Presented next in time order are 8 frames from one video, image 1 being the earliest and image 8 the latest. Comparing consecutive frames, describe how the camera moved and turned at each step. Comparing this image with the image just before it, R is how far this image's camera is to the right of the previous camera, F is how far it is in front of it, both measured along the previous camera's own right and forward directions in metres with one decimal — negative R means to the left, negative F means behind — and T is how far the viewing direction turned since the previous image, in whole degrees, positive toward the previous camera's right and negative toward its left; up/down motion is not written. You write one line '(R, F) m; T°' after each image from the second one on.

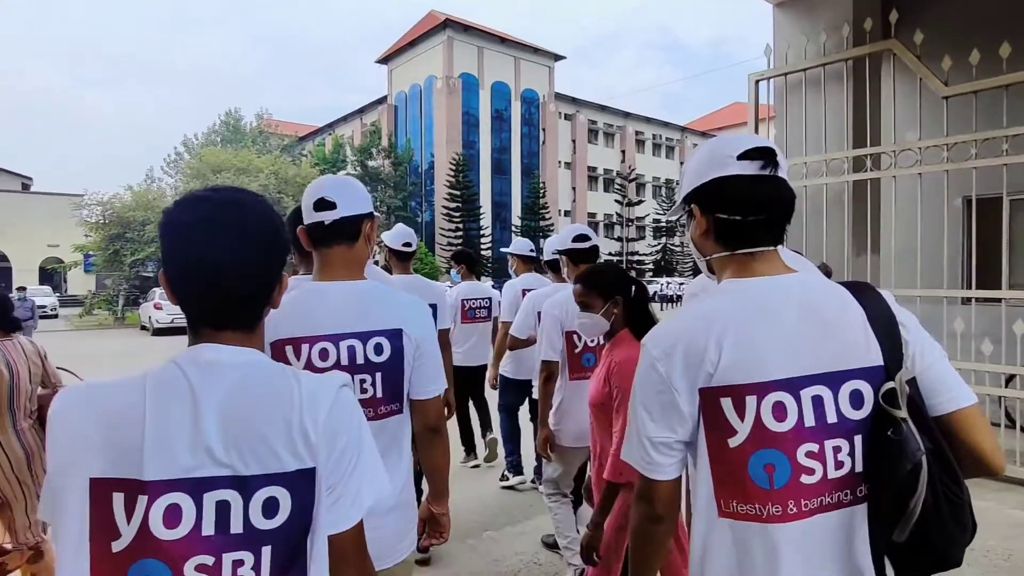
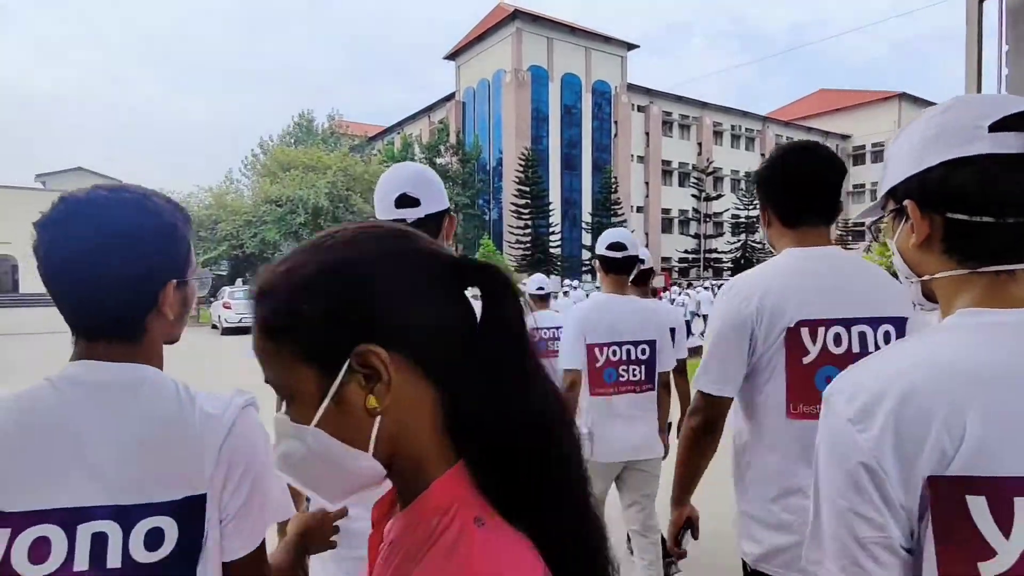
(-0.2, +1.2) m; -6°
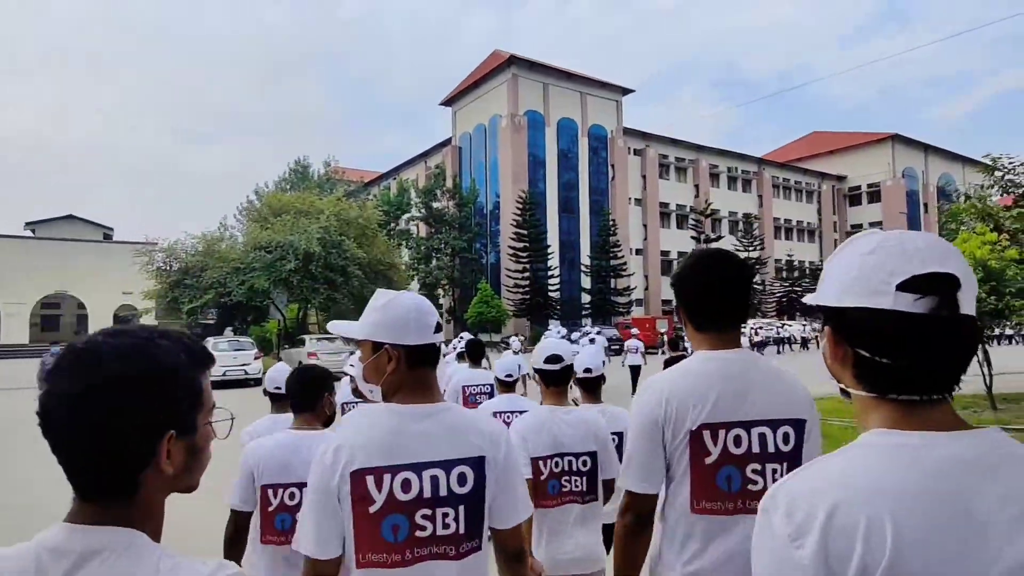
(0.0, +0.9) m; 0°
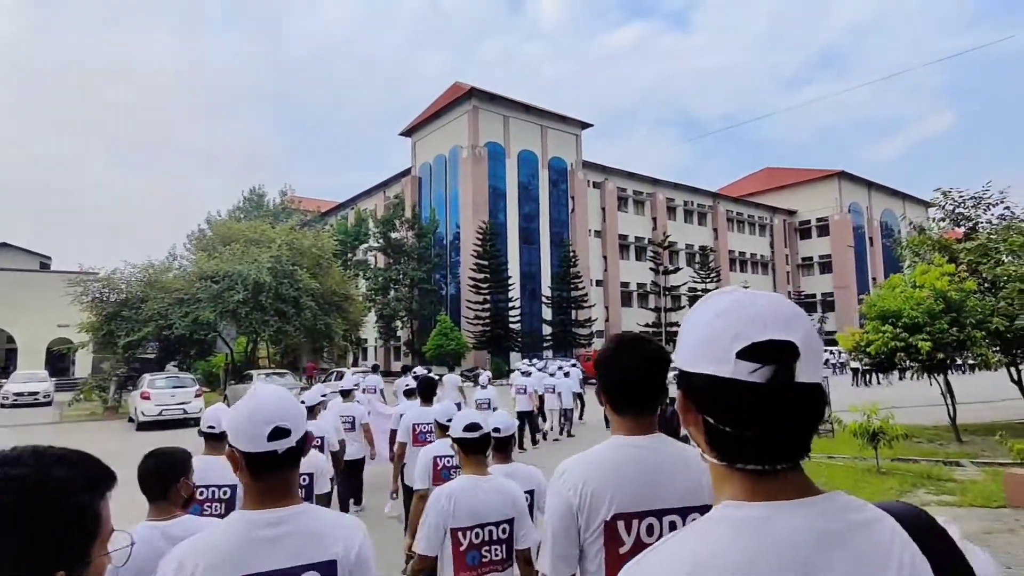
(0.0, +0.6) m; +4°
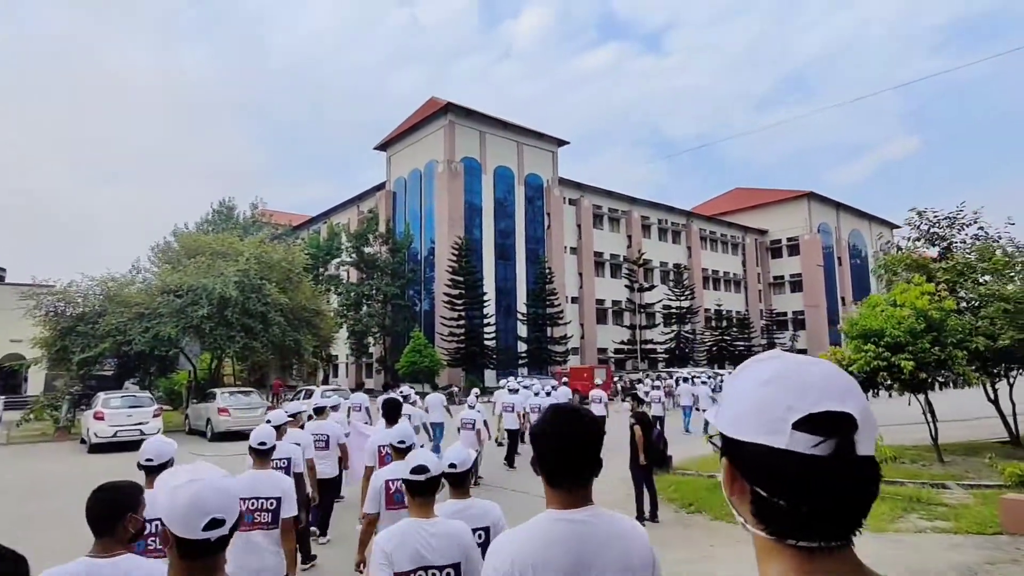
(-0.1, +0.4) m; +2°
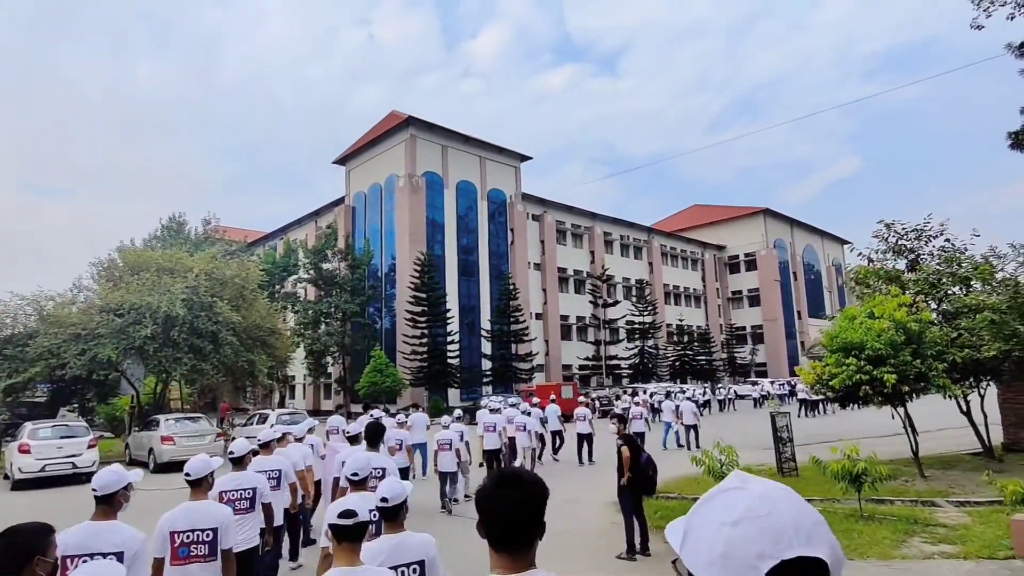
(-0.2, +0.7) m; +4°
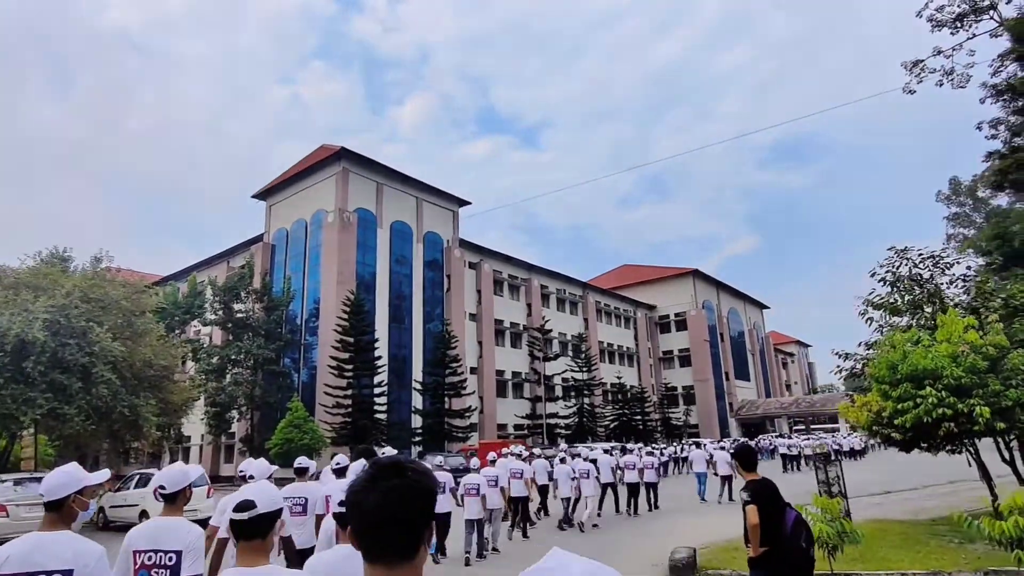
(-1.1, +3.1) m; +8°
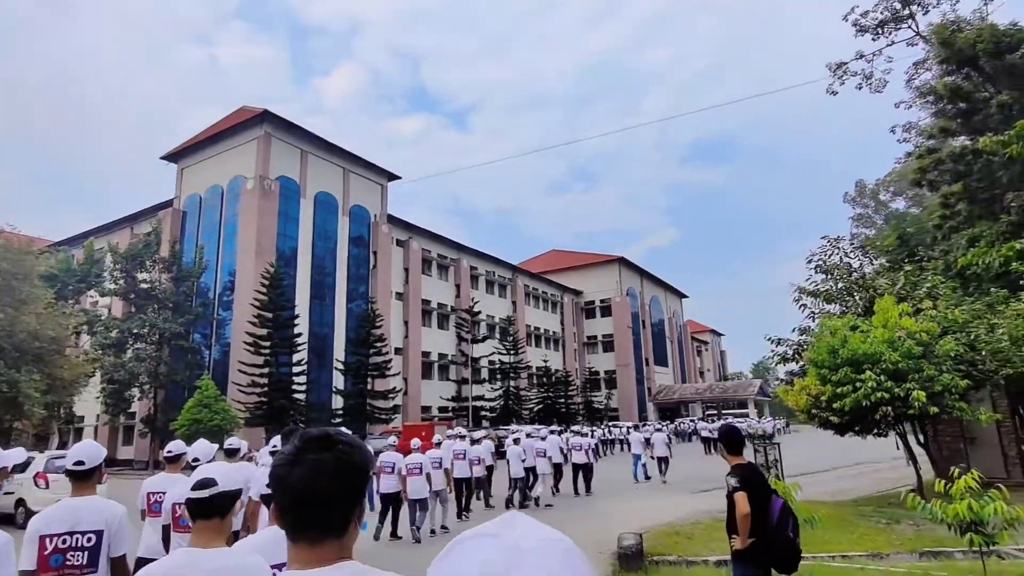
(-0.3, +0.7) m; +7°
